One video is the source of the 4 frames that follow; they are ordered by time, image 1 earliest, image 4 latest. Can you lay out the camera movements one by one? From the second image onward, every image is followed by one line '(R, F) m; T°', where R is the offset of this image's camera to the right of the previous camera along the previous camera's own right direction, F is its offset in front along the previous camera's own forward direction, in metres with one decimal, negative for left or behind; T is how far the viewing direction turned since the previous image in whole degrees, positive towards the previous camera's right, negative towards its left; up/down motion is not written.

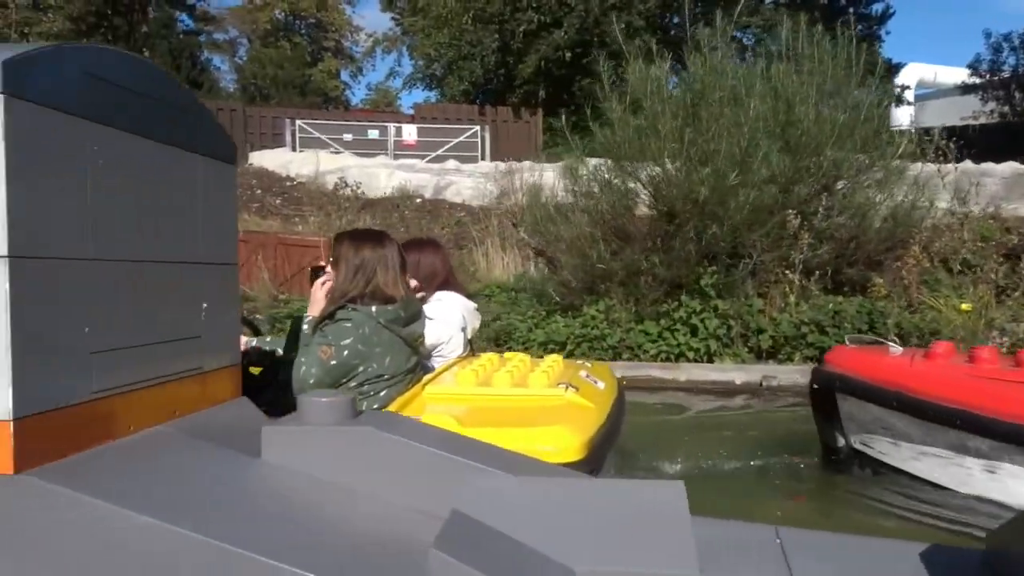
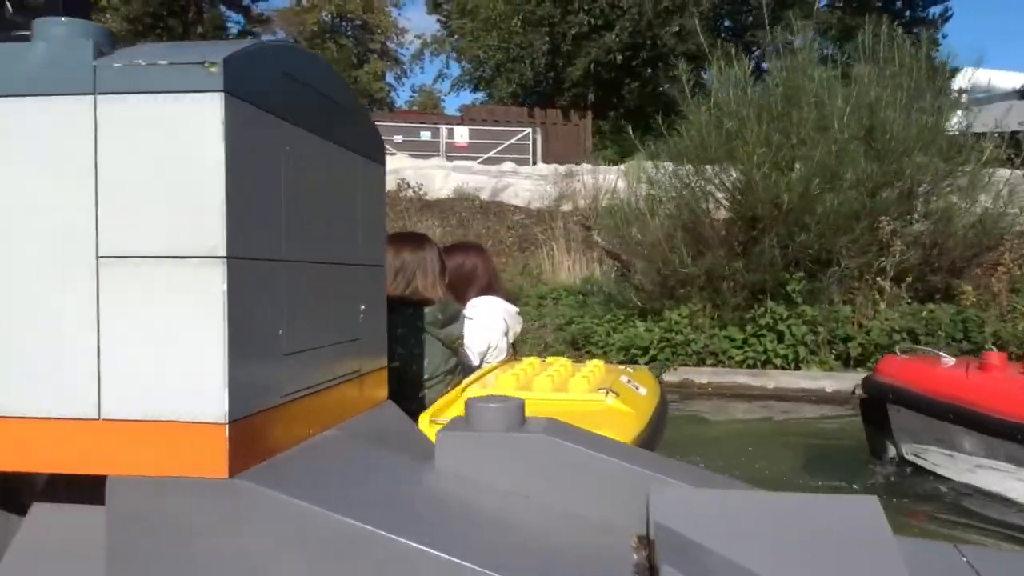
(-0.5, +0.1) m; -3°
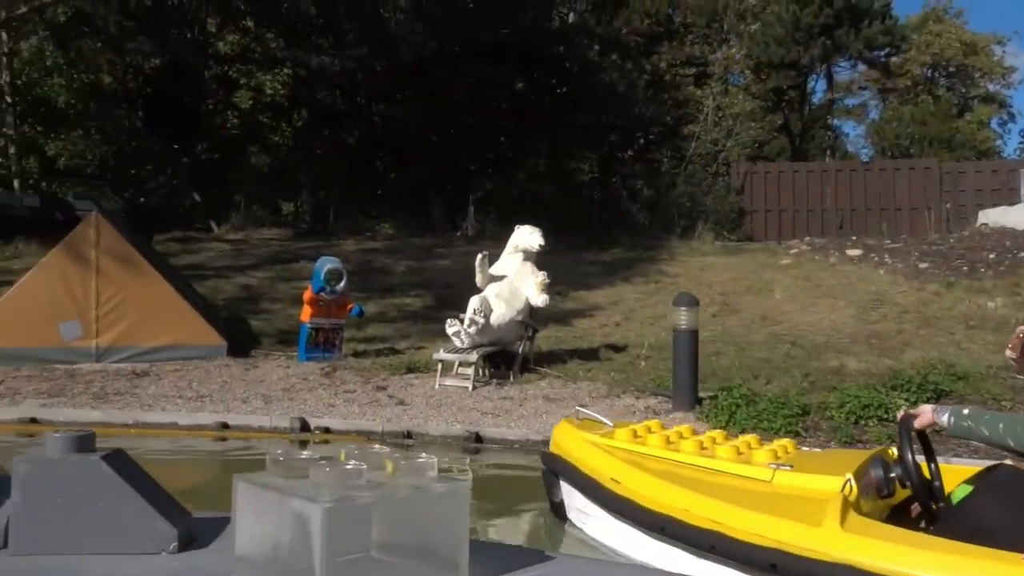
(-3.8, +0.5) m; -37°
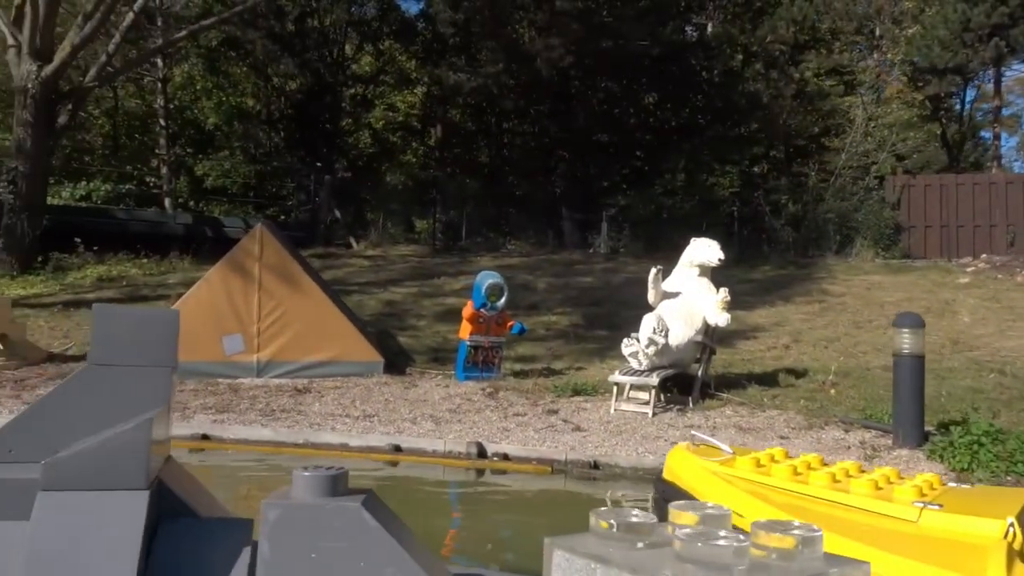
(-0.9, +0.8) m; -8°
